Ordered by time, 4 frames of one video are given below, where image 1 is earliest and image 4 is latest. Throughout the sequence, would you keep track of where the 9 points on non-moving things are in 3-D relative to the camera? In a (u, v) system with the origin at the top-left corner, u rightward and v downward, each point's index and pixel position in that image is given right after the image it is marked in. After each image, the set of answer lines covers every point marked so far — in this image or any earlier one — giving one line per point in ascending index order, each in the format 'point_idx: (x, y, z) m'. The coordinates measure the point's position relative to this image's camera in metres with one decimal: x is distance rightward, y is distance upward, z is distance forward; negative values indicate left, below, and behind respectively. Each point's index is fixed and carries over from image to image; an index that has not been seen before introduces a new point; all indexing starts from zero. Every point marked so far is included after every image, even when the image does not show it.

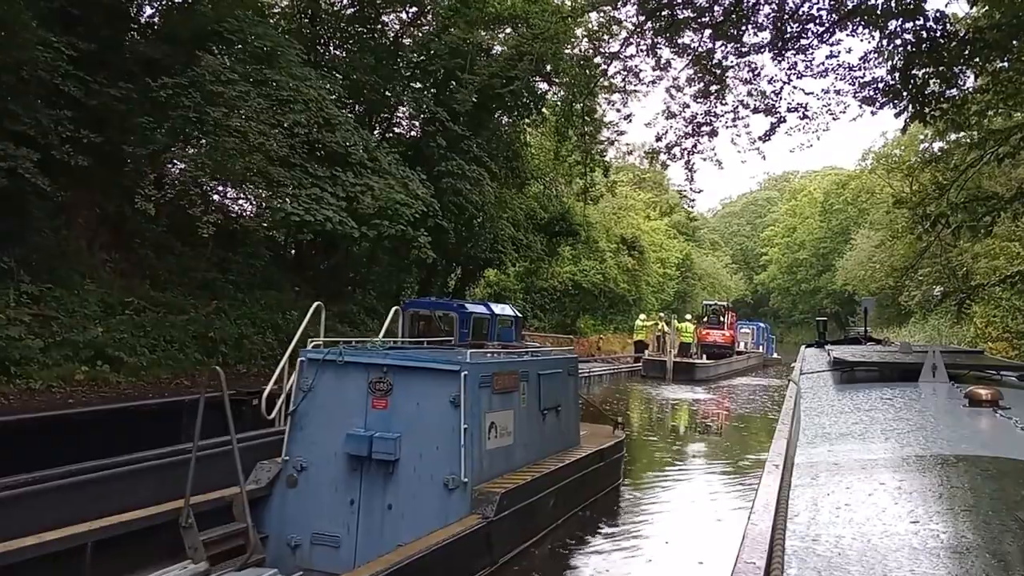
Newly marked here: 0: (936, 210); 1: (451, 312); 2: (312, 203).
0: (+6.0, +1.1, +11.6) m
1: (-0.7, -0.3, +9.9) m
2: (-2.8, +1.2, +11.5) m
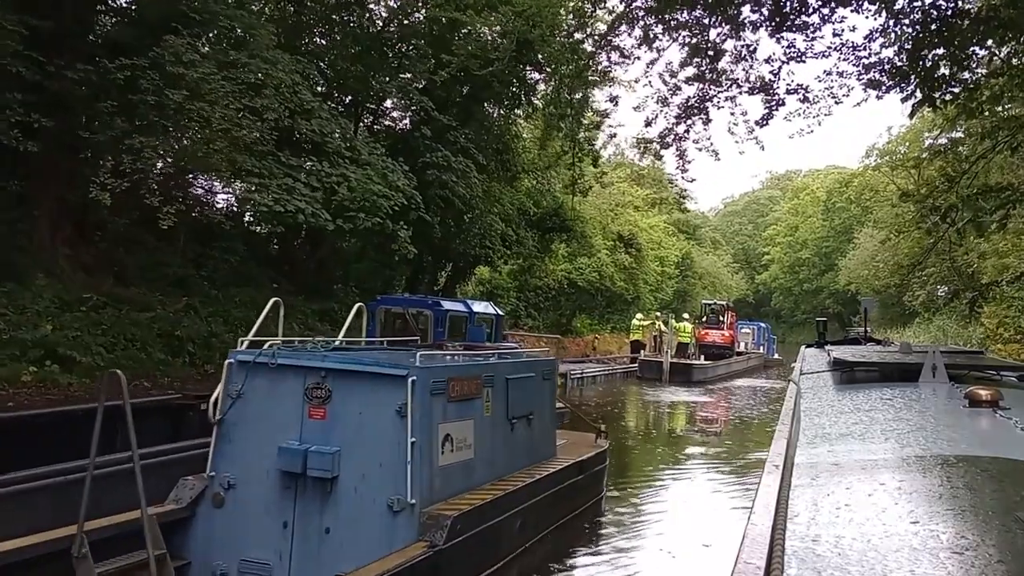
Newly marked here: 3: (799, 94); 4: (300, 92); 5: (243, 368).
0: (+5.8, +1.2, +10.9) m
1: (-1.0, -0.2, +9.2) m
2: (-3.1, +1.3, +10.9) m
3: (+2.9, +2.0, +8.3) m
4: (-3.0, +2.8, +11.5) m
5: (-1.6, -0.5, +4.9) m
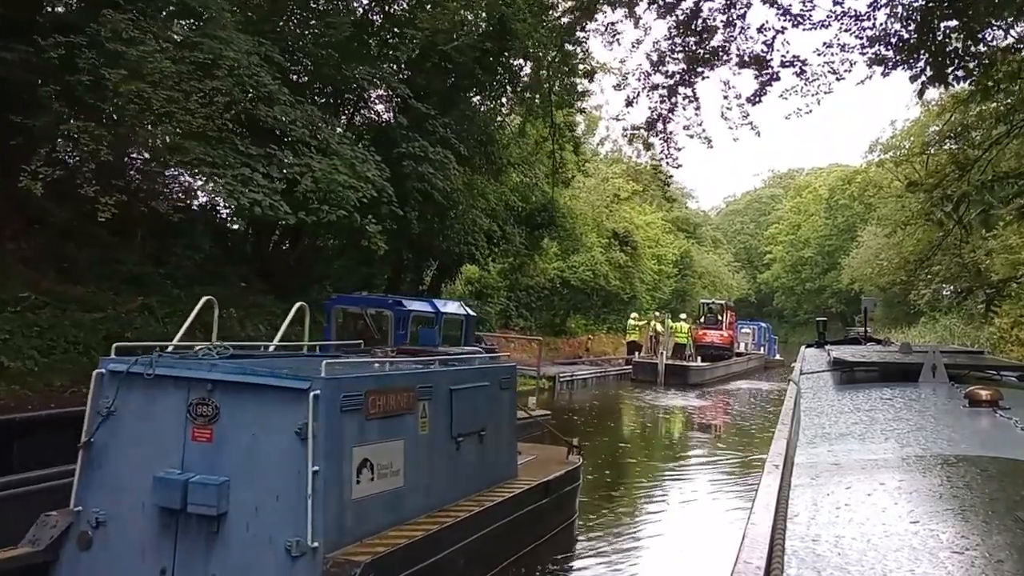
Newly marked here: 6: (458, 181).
0: (+5.5, +1.2, +10.0) m
1: (-1.3, -0.2, +8.4) m
2: (-3.4, +1.3, +10.0) m
3: (+2.6, +2.0, +7.4) m
4: (-3.3, +2.8, +10.7) m
5: (-1.9, -0.5, +4.0) m
6: (-1.0, +1.9, +14.6) m
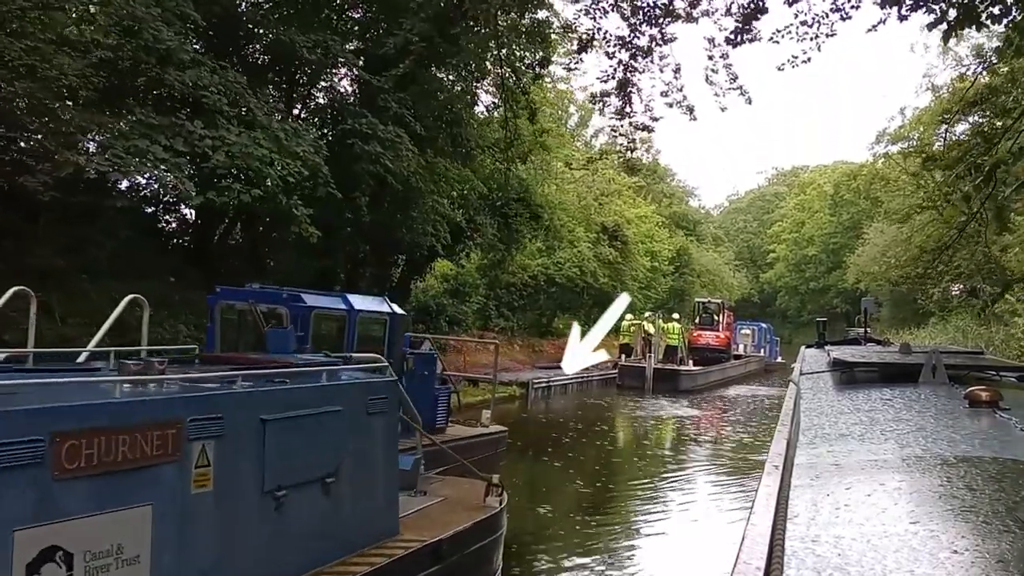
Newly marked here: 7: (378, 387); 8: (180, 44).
0: (+4.9, +1.3, +8.4) m
1: (-1.9, -0.1, +6.8) m
2: (-4.0, +1.4, +8.5) m
3: (+2.0, +2.1, +5.8) m
4: (-3.9, +2.9, +9.1) m
5: (-2.6, -0.4, +2.4) m
6: (-1.6, +2.0, +13.0) m
7: (-0.6, -0.5, +4.4) m
8: (-3.8, +2.8, +9.3) m
